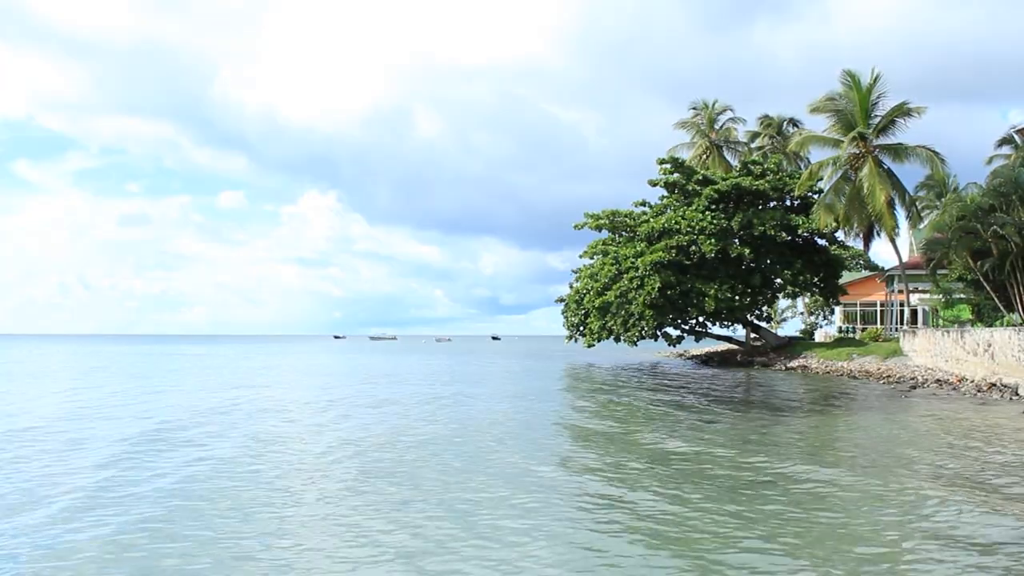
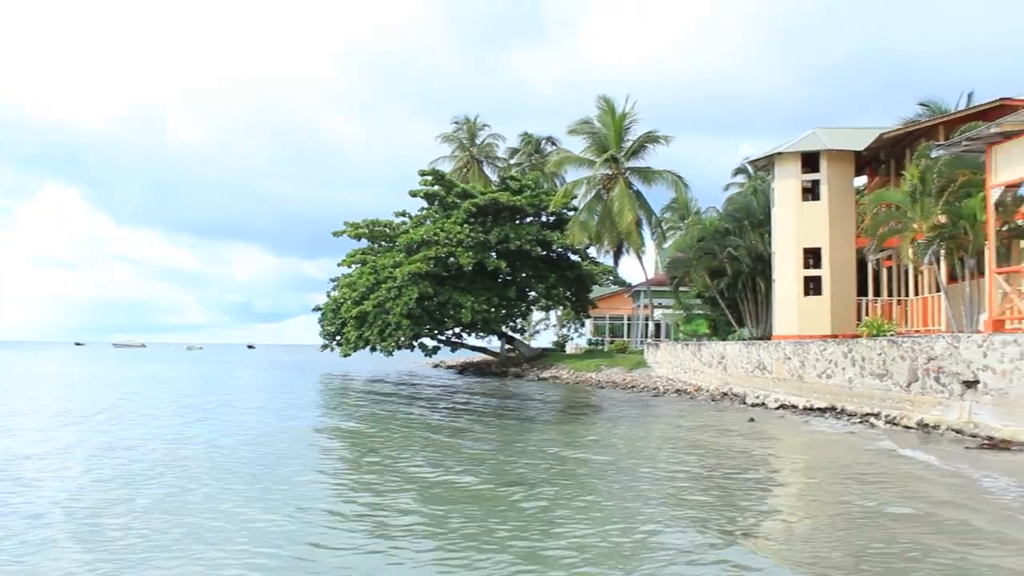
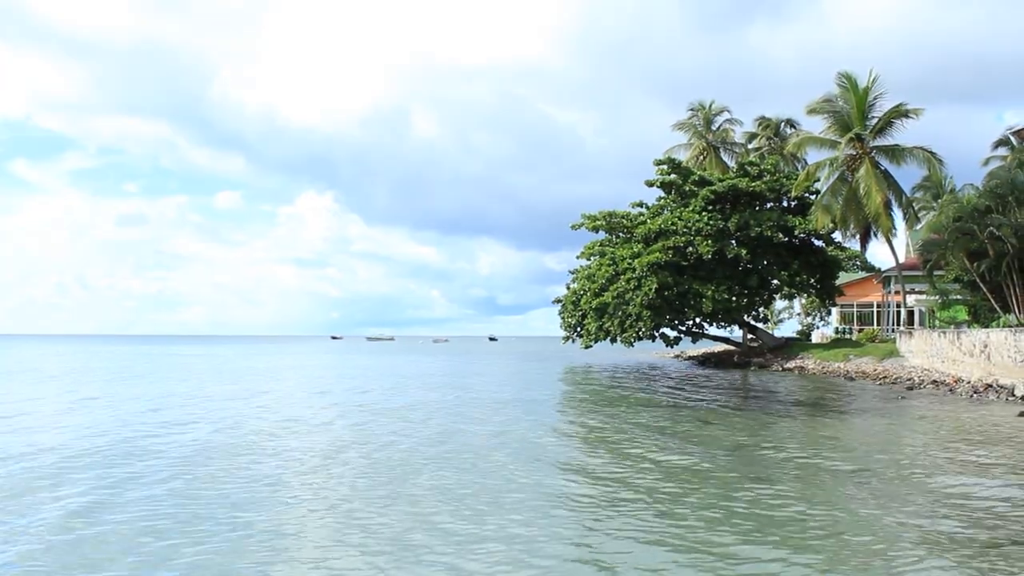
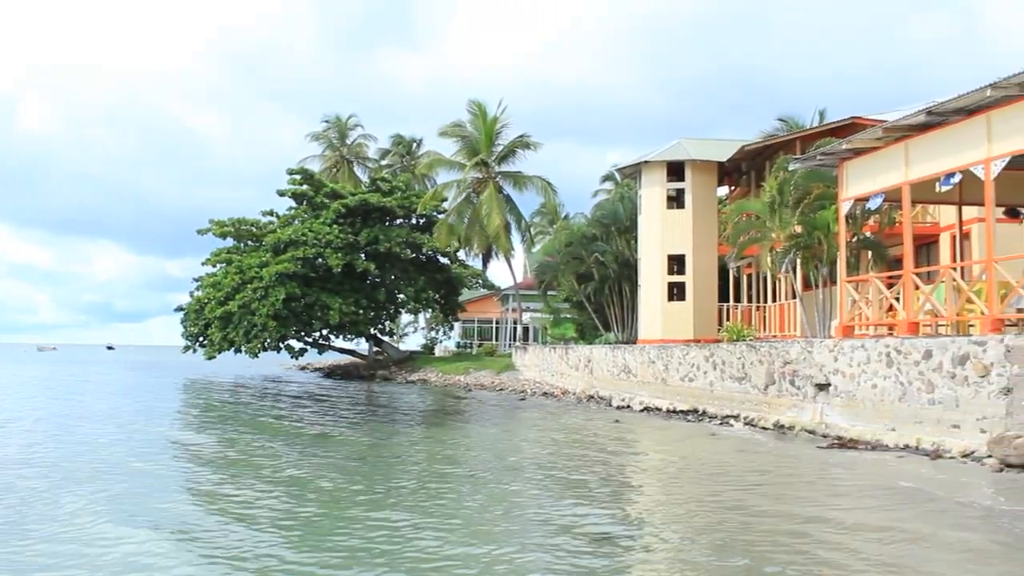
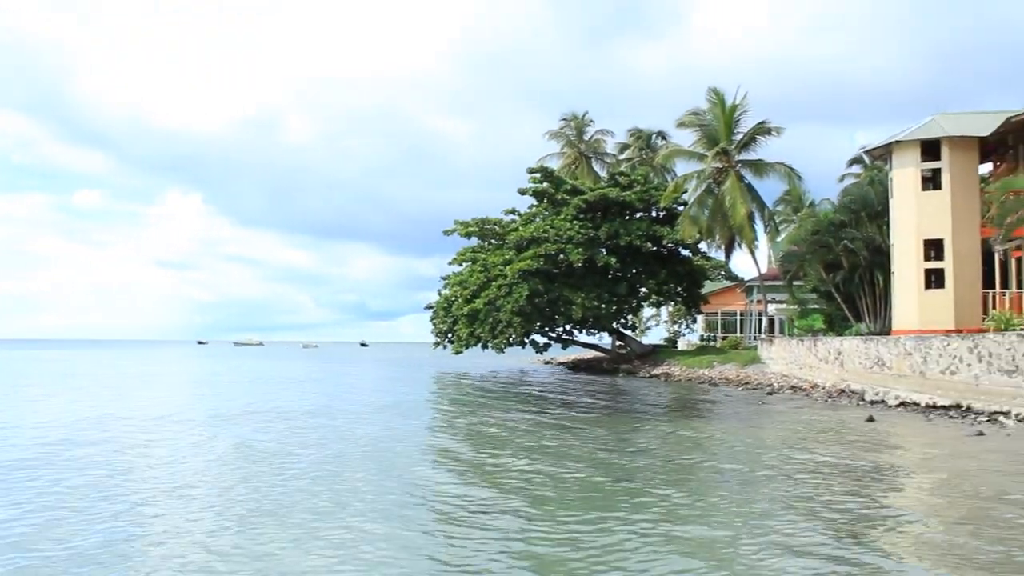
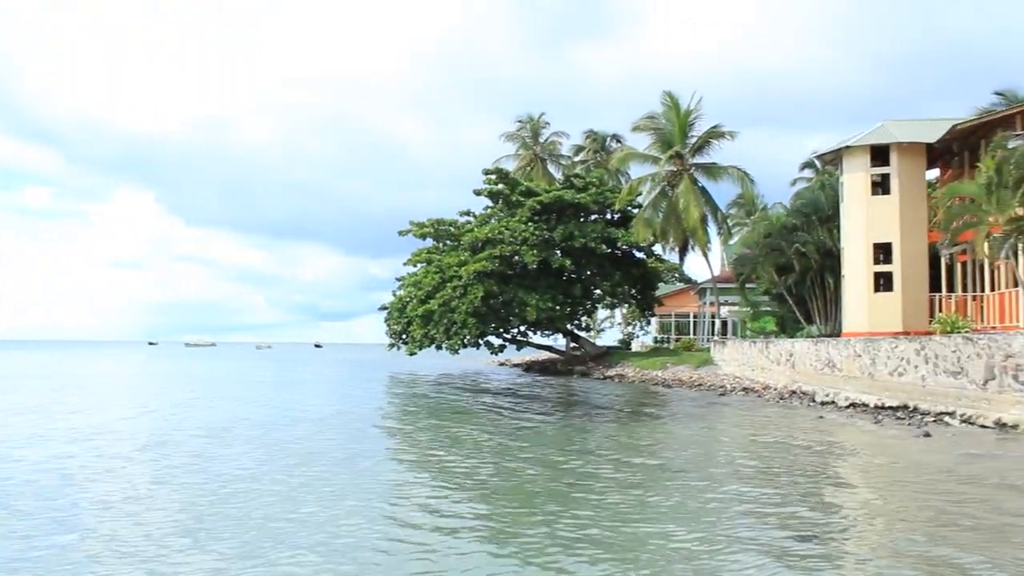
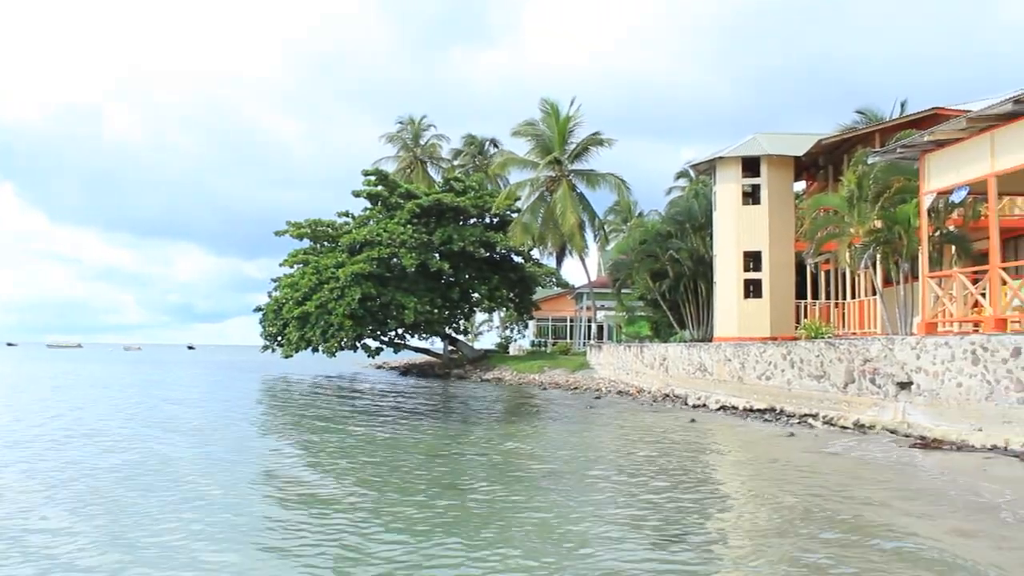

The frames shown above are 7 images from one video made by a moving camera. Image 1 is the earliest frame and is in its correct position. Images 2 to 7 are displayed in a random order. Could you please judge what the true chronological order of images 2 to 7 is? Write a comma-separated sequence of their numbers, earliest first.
3, 5, 6, 2, 7, 4
